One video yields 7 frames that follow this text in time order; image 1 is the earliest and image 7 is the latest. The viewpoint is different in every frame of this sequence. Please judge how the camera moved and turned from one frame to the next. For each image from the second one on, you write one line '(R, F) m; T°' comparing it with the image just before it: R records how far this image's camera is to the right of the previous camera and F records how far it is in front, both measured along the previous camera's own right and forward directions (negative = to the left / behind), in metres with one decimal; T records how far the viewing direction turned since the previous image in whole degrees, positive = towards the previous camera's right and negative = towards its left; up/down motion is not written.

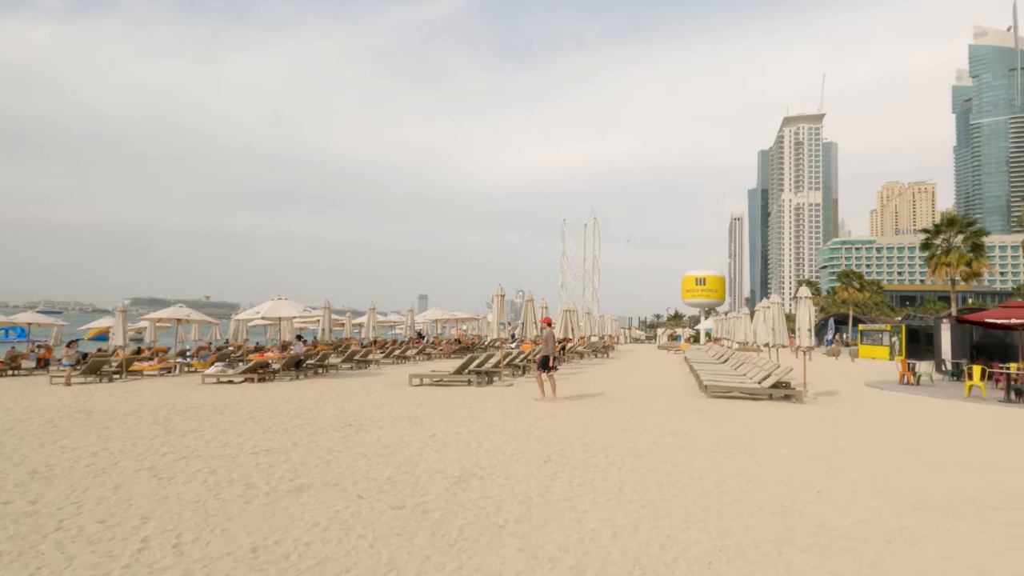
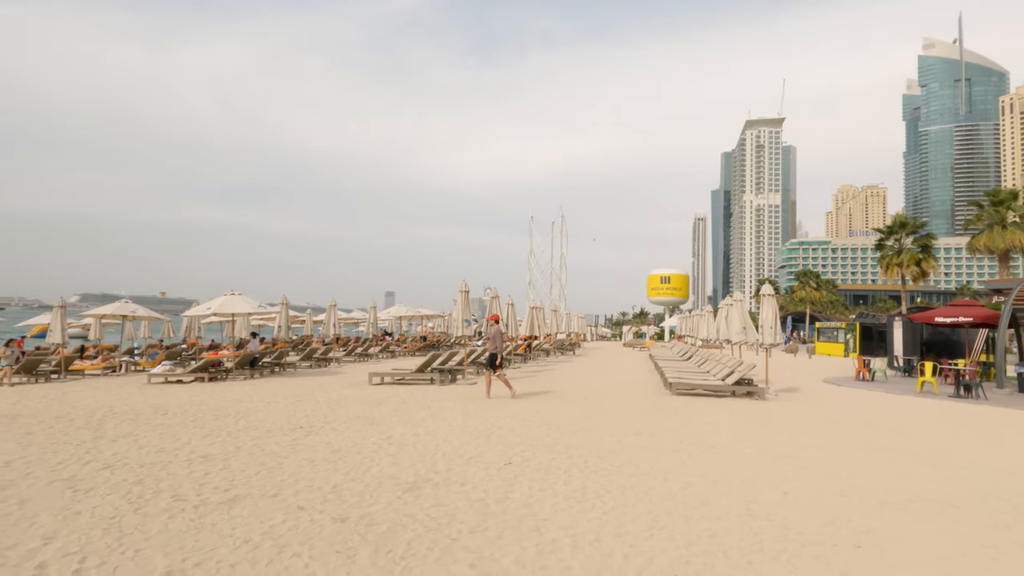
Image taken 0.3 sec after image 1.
(+0.1, +0.3) m; +3°
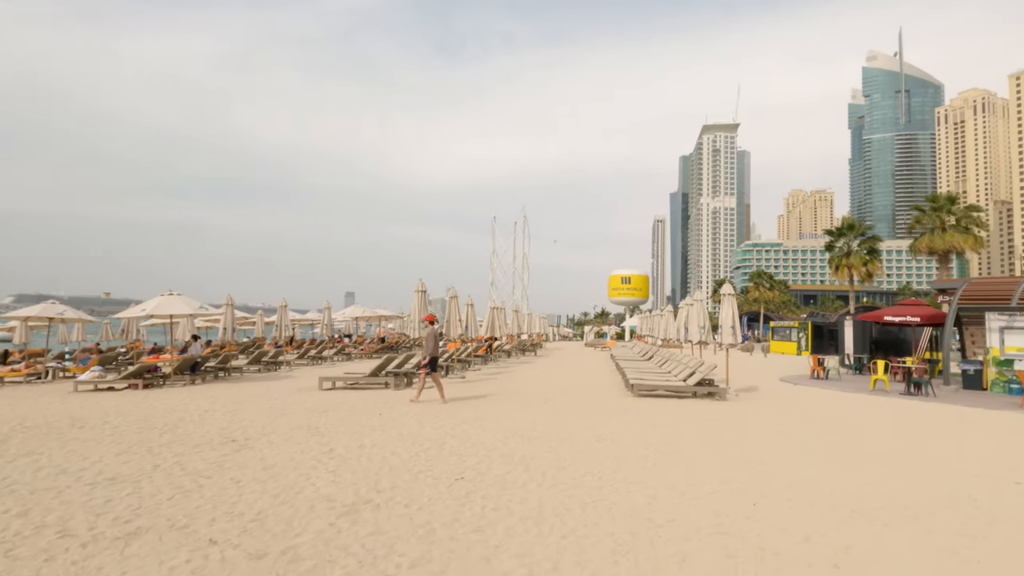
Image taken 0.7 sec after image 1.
(+0.1, +0.4) m; +4°
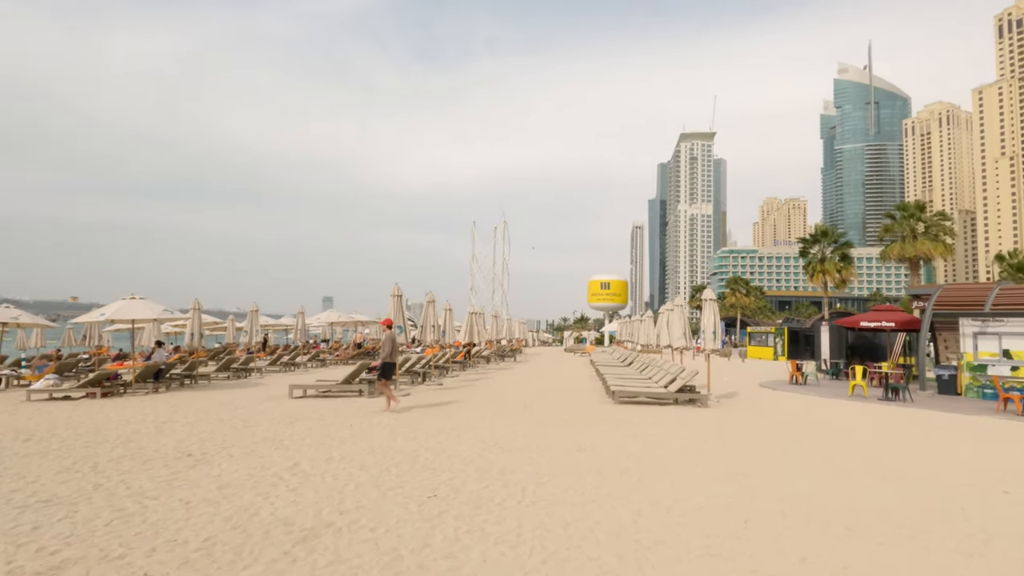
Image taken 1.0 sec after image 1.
(0.0, +0.3) m; +2°
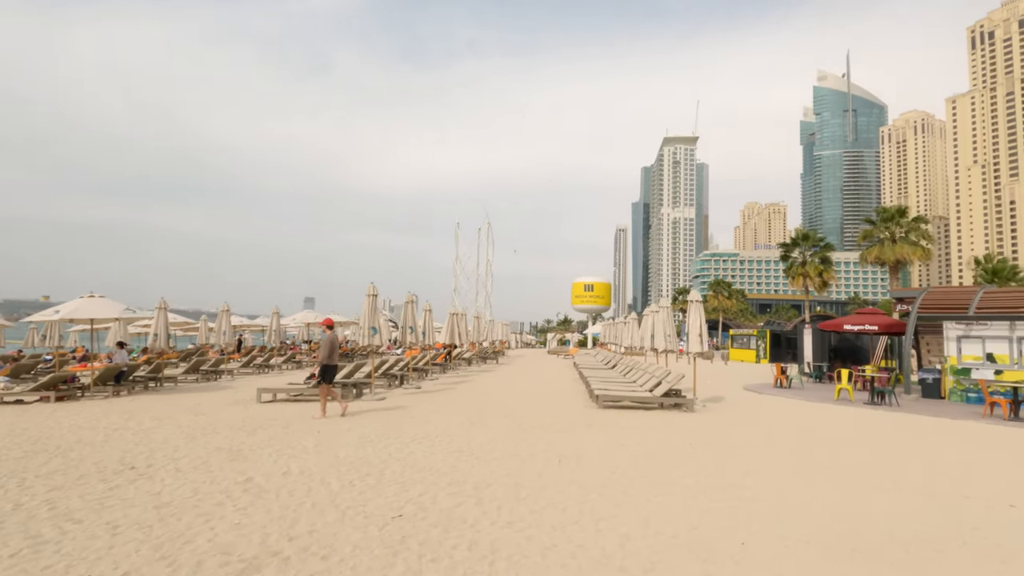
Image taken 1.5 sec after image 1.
(+0.1, +0.4) m; +2°
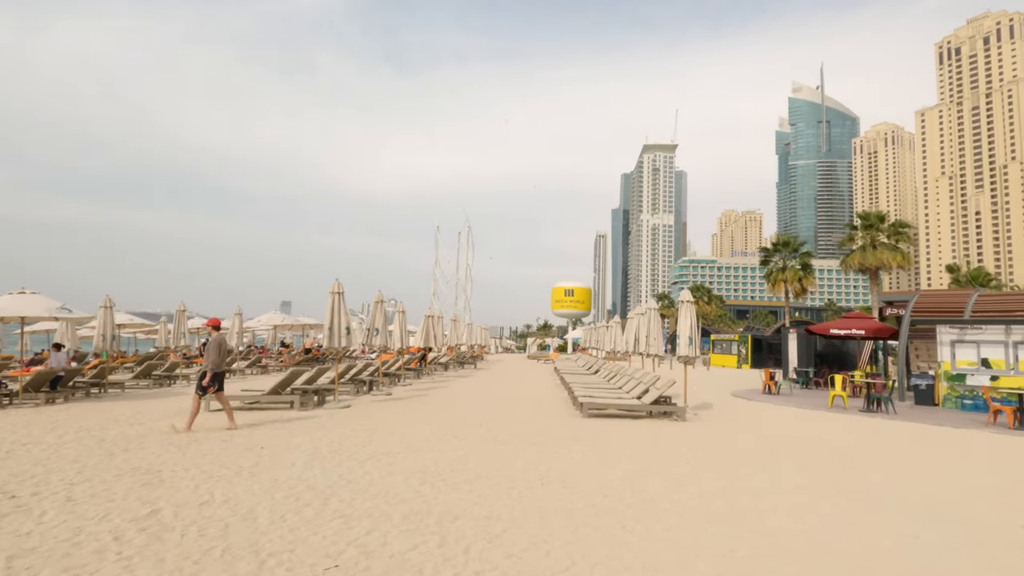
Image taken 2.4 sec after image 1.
(0.0, +0.9) m; +2°
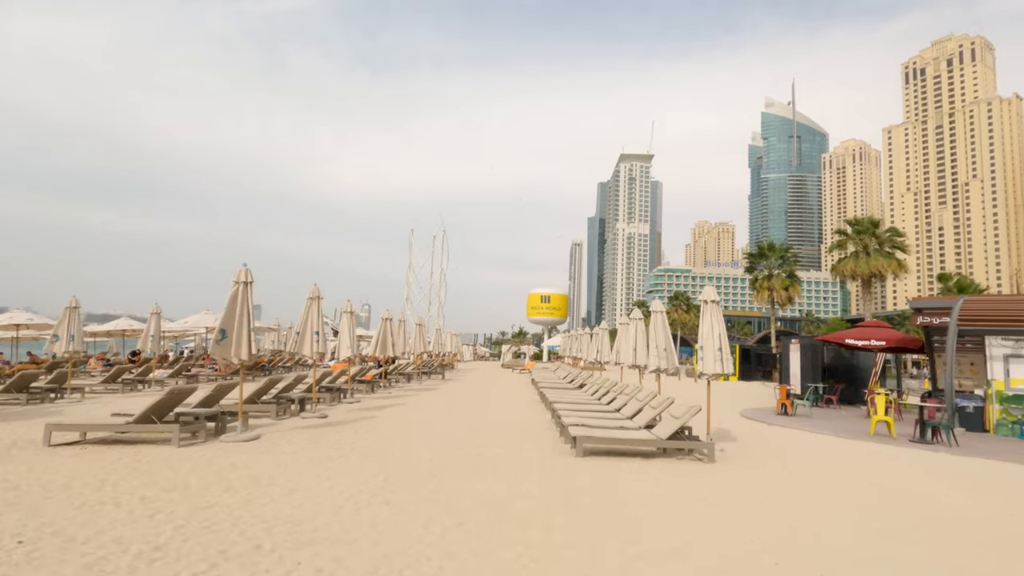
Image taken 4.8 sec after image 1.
(+0.1, +2.6) m; +3°
